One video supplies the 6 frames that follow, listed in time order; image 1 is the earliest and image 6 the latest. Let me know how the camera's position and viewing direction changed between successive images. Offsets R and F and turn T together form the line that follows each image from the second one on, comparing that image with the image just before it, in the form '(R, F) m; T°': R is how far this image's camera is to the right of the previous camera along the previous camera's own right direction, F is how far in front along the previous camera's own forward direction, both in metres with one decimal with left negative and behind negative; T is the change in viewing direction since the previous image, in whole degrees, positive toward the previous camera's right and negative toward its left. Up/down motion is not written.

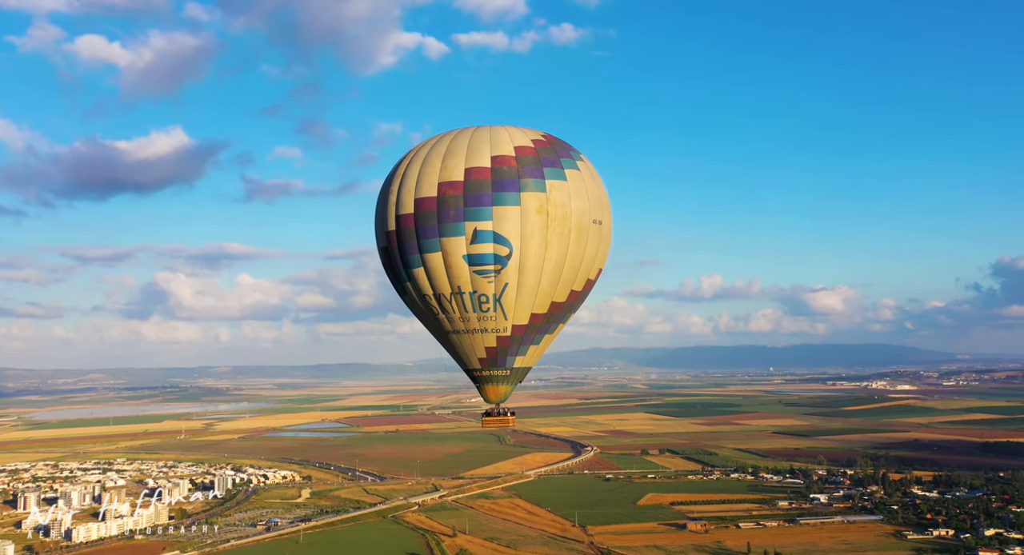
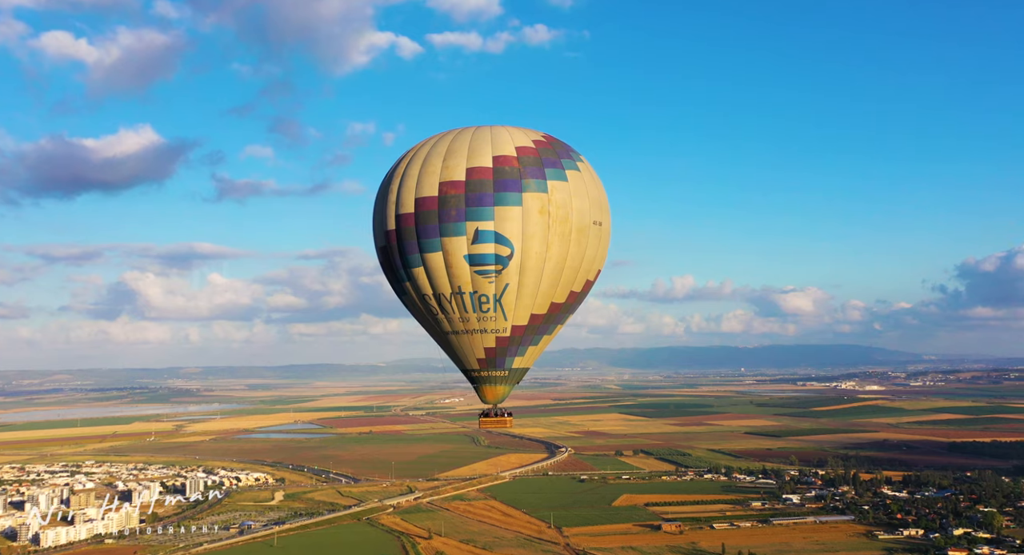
(-0.3, +0.1) m; +2°
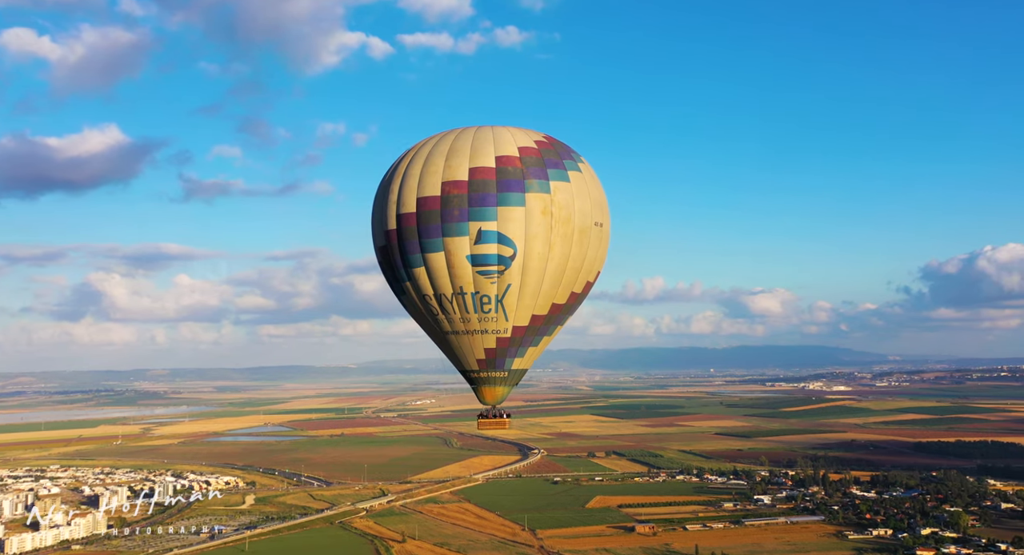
(-0.3, +0.1) m; +2°
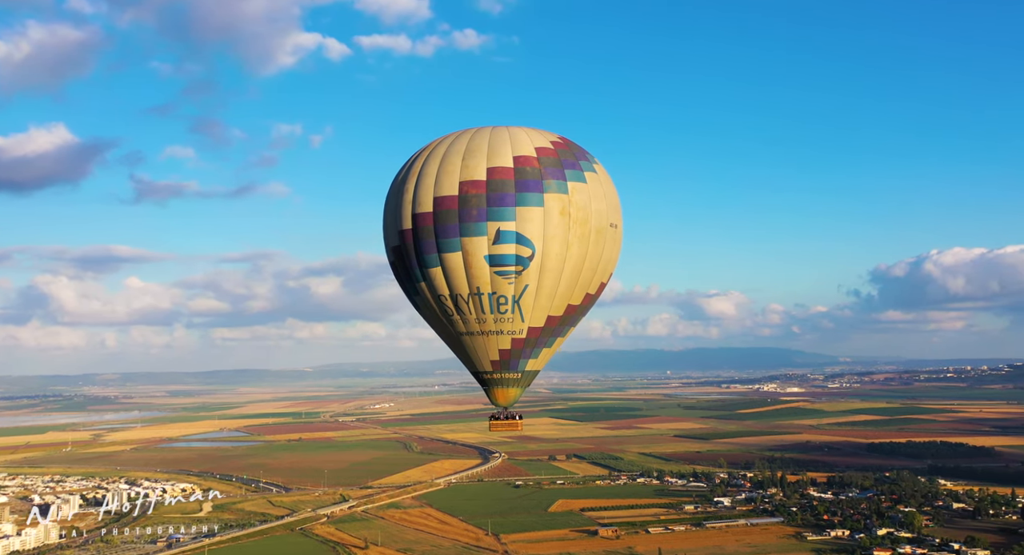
(-0.5, +0.3) m; +3°
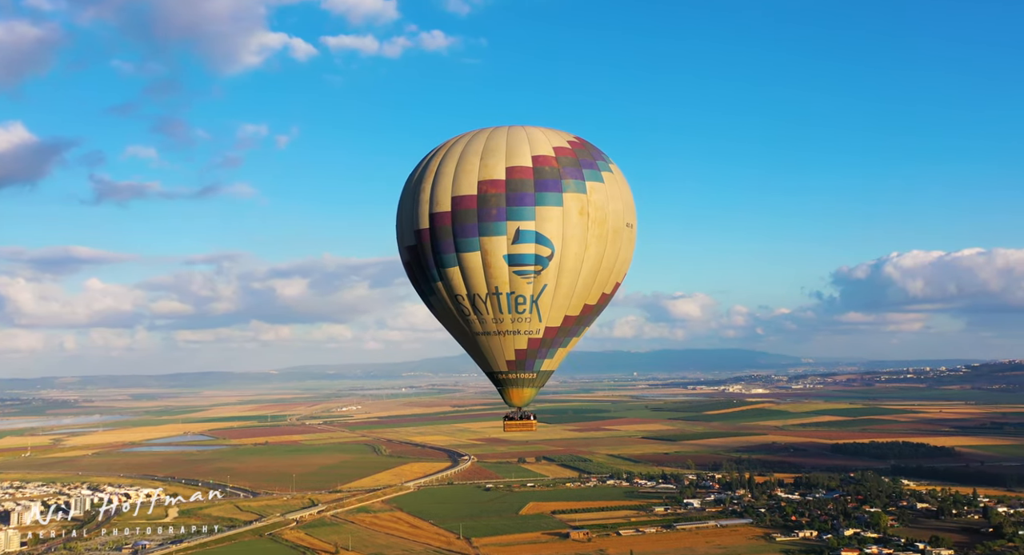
(-0.4, +0.3) m; +2°
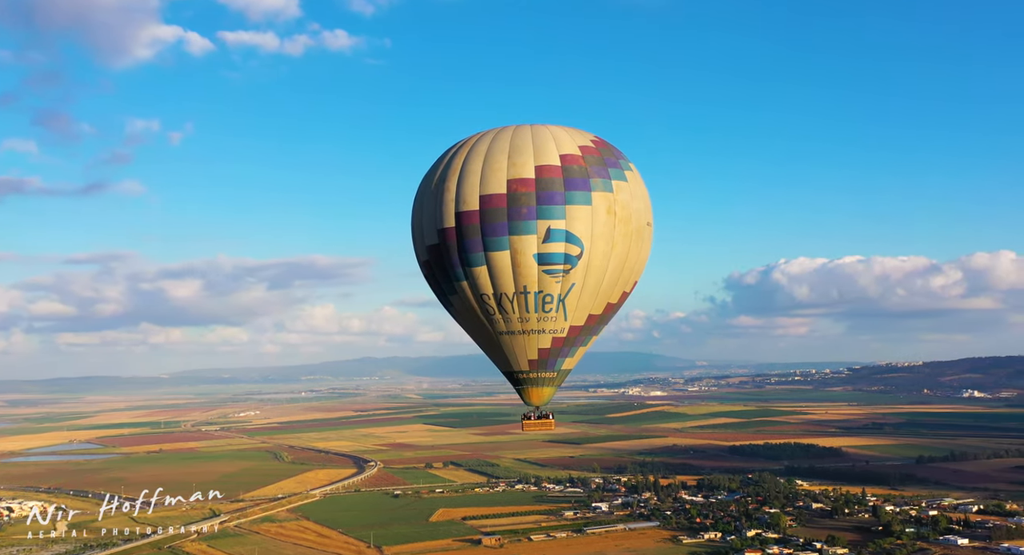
(-1.0, +1.0) m; +6°
